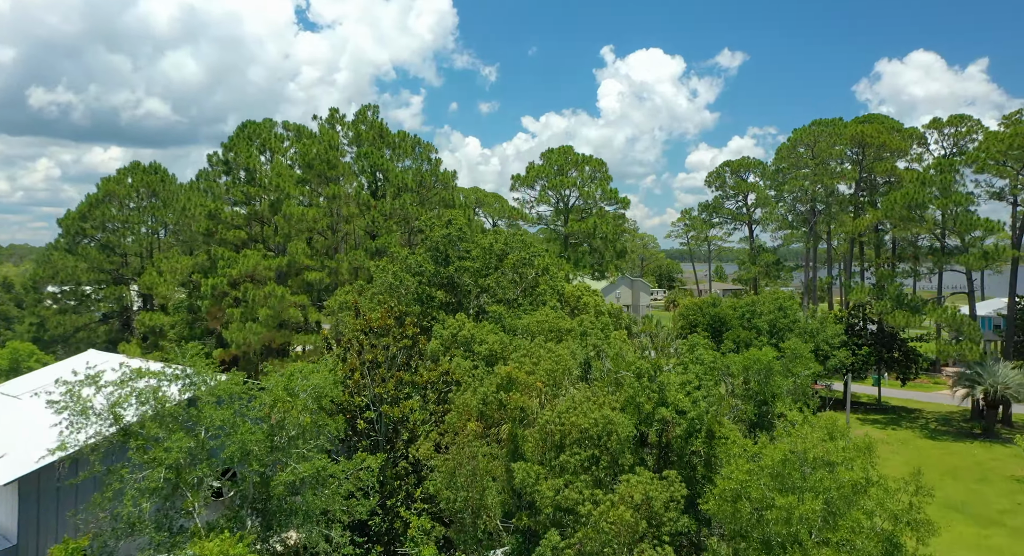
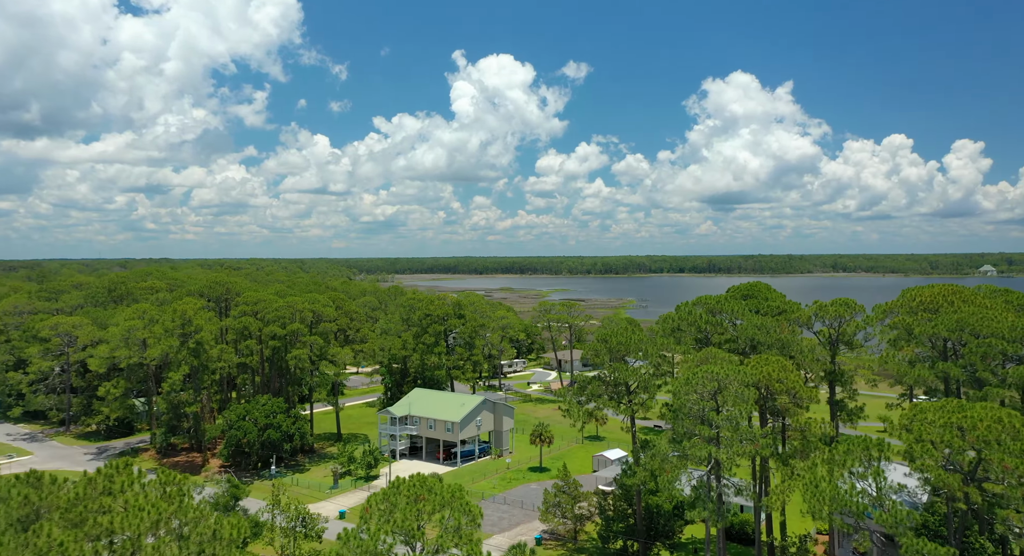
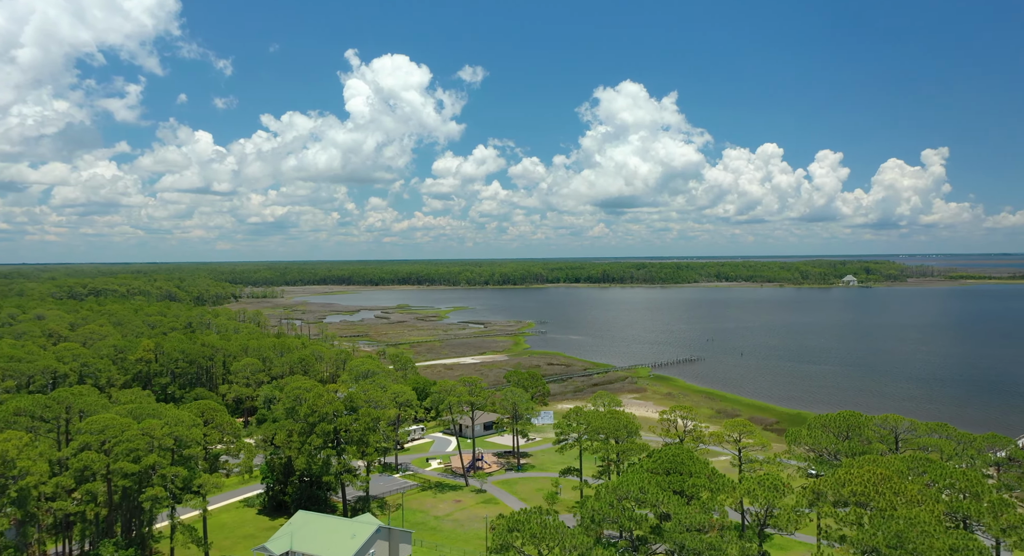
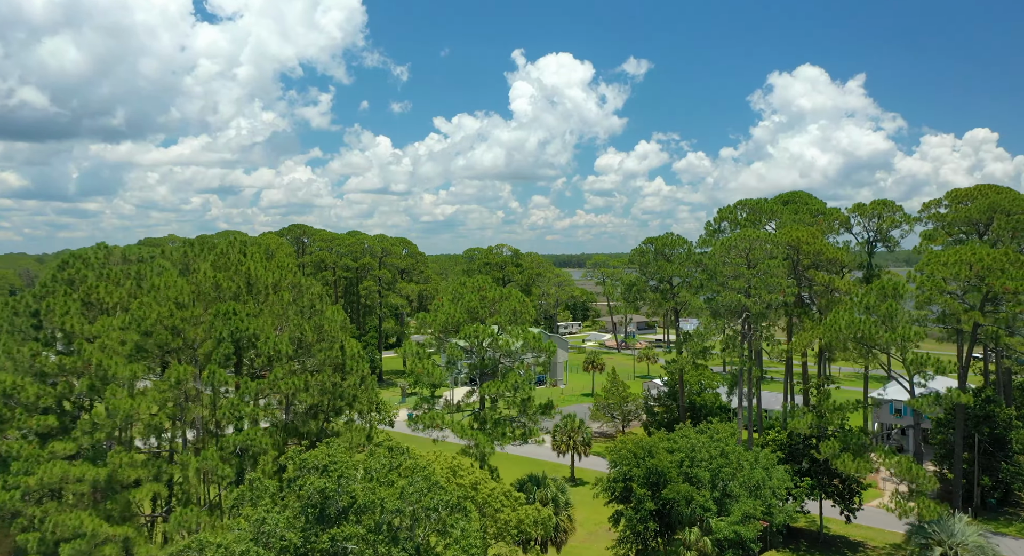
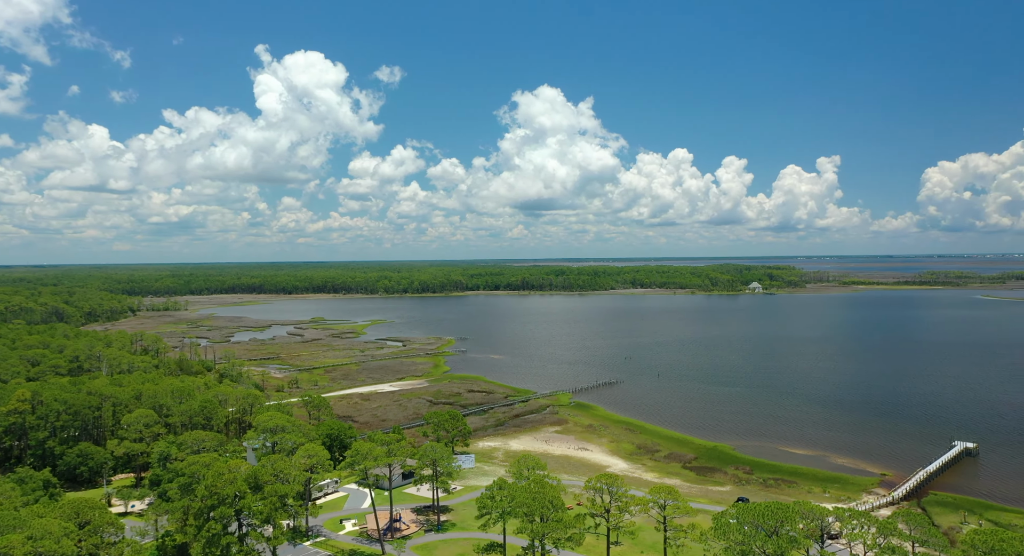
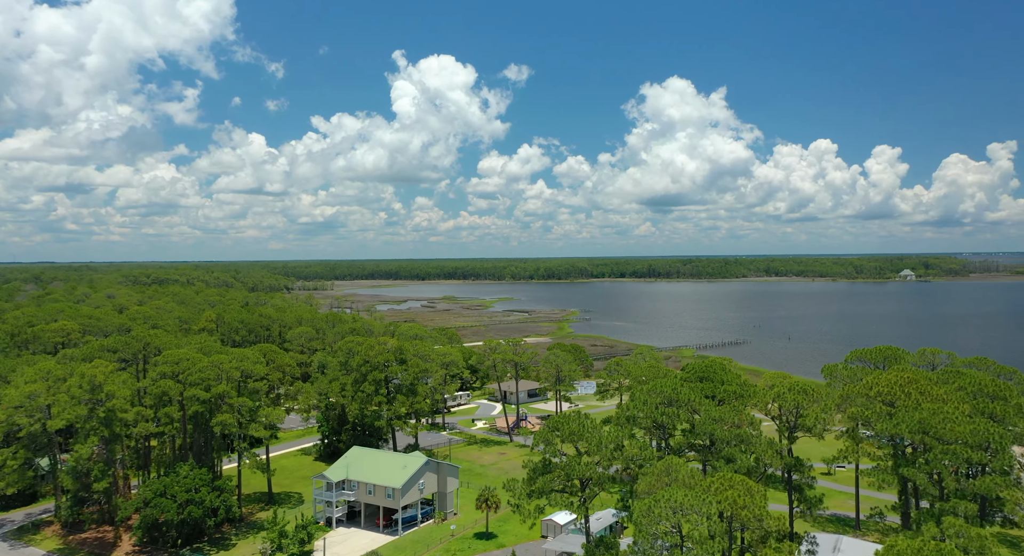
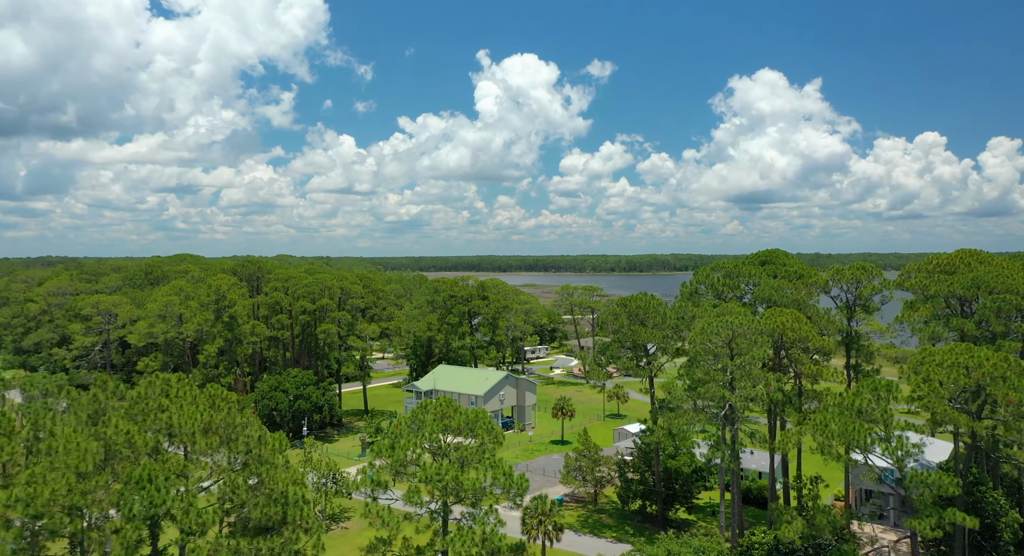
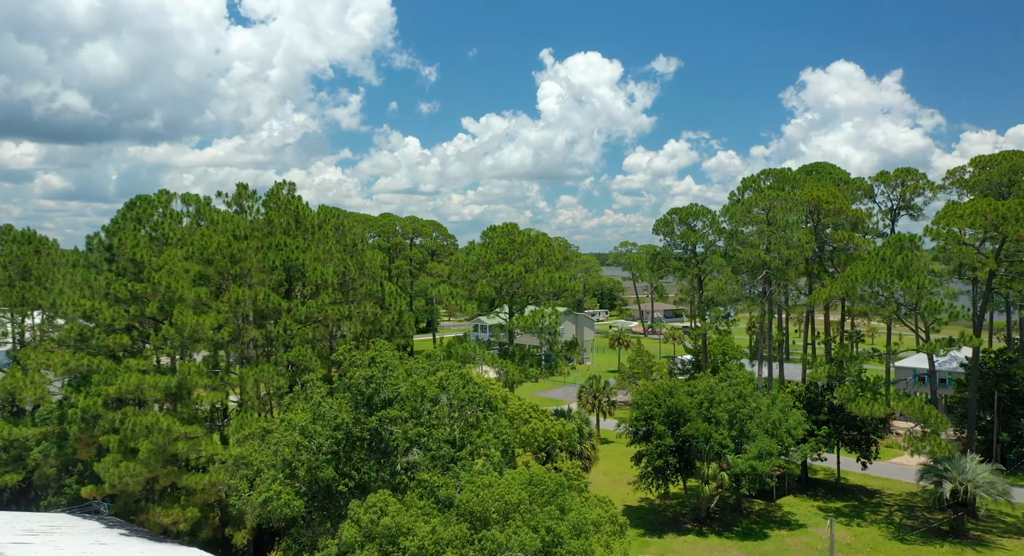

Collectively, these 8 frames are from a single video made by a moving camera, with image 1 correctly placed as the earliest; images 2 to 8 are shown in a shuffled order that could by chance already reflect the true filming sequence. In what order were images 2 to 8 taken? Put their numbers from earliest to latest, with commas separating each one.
8, 4, 7, 2, 6, 3, 5
